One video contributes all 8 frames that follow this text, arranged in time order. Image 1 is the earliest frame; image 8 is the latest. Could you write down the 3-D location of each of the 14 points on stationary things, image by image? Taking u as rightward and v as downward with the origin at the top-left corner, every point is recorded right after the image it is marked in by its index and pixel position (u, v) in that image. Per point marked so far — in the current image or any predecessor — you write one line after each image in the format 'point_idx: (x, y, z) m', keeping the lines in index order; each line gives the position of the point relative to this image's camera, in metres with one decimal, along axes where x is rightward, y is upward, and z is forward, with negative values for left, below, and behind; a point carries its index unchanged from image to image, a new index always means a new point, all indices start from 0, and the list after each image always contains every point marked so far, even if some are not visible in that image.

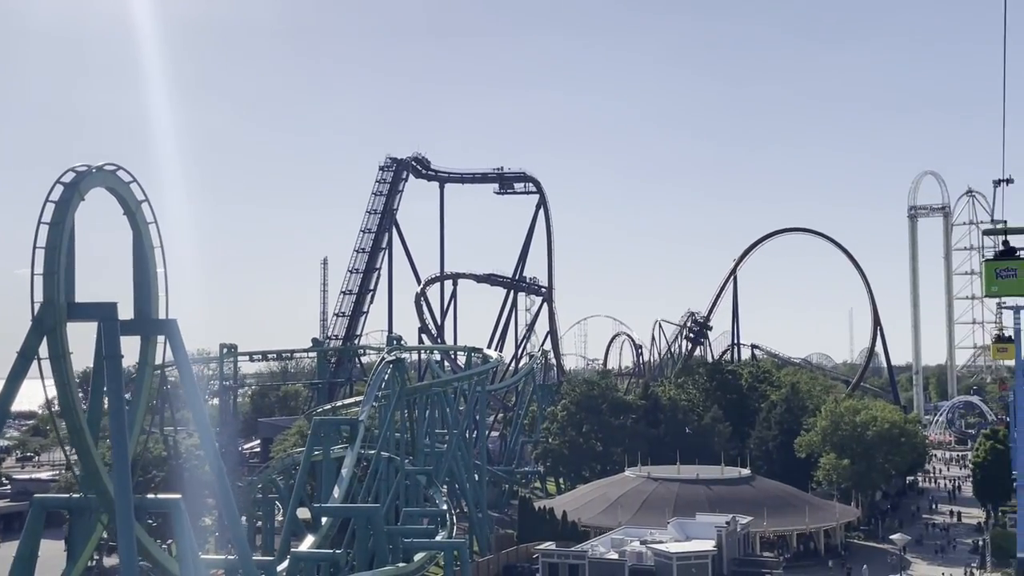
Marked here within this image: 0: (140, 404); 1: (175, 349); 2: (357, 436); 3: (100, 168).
0: (-4.4, -1.4, +12.5) m
1: (-4.0, -0.7, +12.4) m
2: (-2.8, -2.7, +18.7) m
3: (-4.4, +1.3, +11.4) m
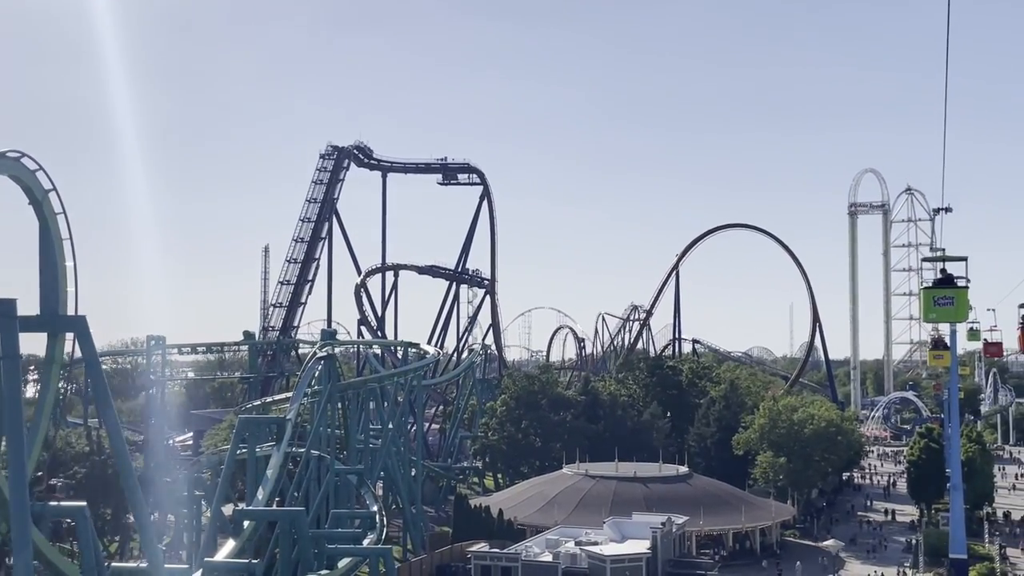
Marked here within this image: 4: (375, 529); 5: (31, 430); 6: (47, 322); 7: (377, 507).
0: (-5.2, -1.3, +11.9) m
1: (-4.8, -0.7, +11.8) m
2: (-3.9, -2.6, +18.1) m
3: (-5.1, +1.3, +10.7) m
4: (-2.3, -4.1, +18.0) m
5: (-5.3, -1.6, +11.7) m
6: (-5.1, -0.4, +11.7) m
7: (-2.4, -3.9, +18.8) m
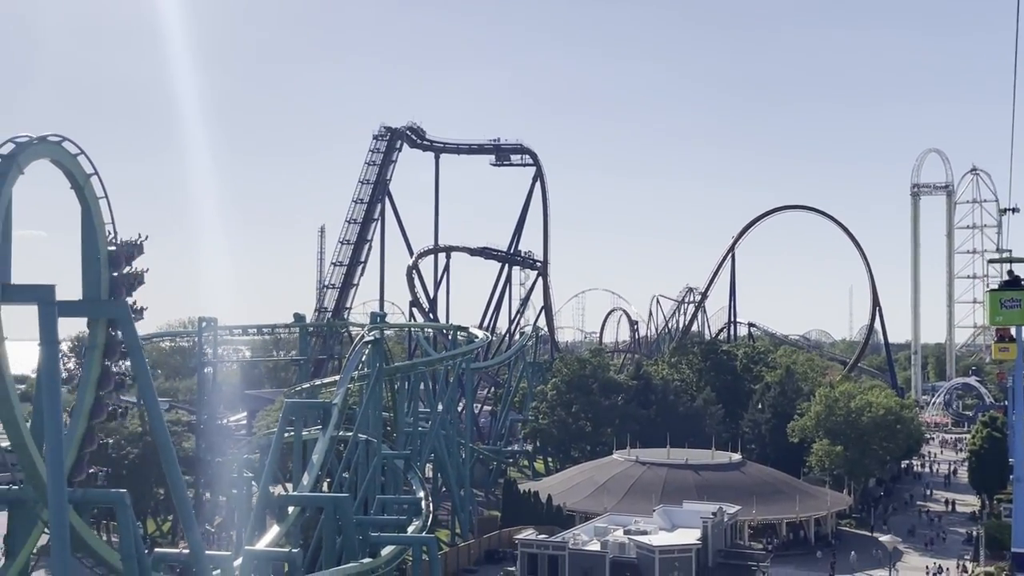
0: (-4.7, -1.1, +11.9) m
1: (-4.3, -0.5, +11.7) m
2: (-3.1, -2.3, +18.0) m
3: (-4.7, +1.5, +10.6) m
4: (-1.5, -3.8, +17.8) m
5: (-4.8, -1.4, +11.6) m
6: (-4.6, -0.2, +11.7) m
7: (-1.5, -3.6, +18.6) m
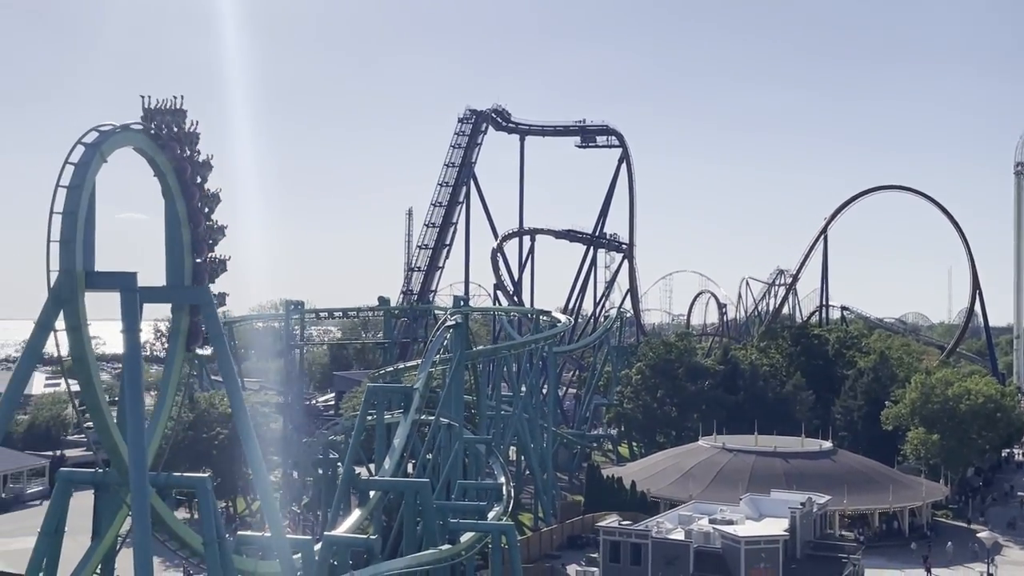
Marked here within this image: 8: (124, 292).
0: (-3.8, -1.0, +12.0) m
1: (-3.4, -0.3, +11.8) m
2: (-1.7, -2.0, +18.0) m
3: (-3.9, +1.6, +10.8) m
4: (-0.2, -3.6, +17.8) m
5: (-3.9, -1.2, +11.8) m
6: (-3.8, 0.0, +11.8) m
7: (-0.1, -3.3, +18.5) m
8: (-3.6, 0.0, +9.9) m
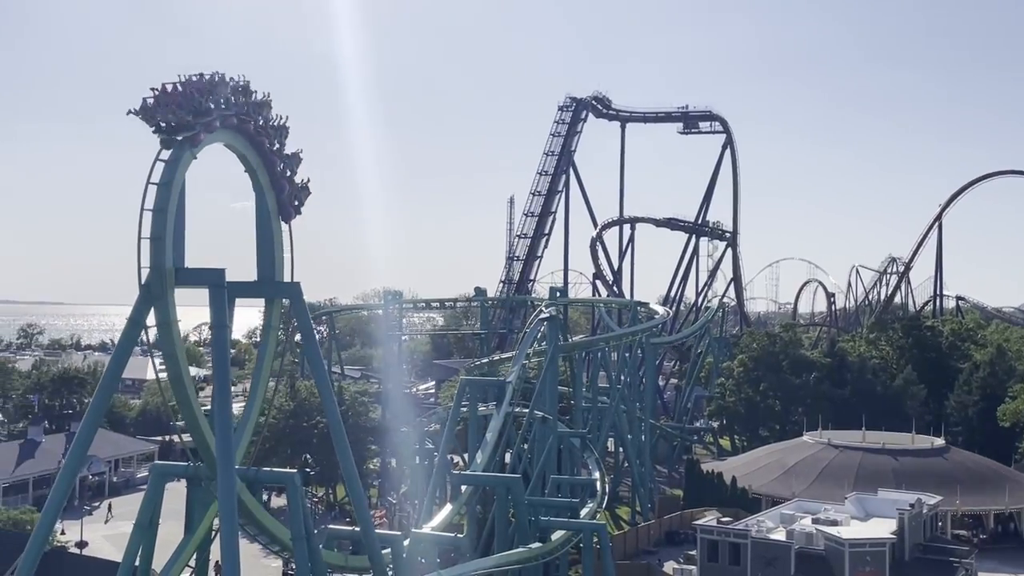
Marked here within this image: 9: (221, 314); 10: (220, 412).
0: (-2.8, -0.9, +12.1) m
1: (-2.4, -0.3, +11.8) m
2: (-0.1, -1.9, +17.9) m
3: (-3.0, +1.7, +10.8) m
4: (+1.4, -3.4, +17.5) m
5: (-2.9, -1.2, +11.9) m
6: (-2.8, 0.0, +11.8) m
7: (+1.5, -3.2, +18.3) m
8: (-2.8, 0.0, +9.9) m
9: (-2.8, -0.2, +10.0) m
10: (-2.7, -1.1, +9.8) m
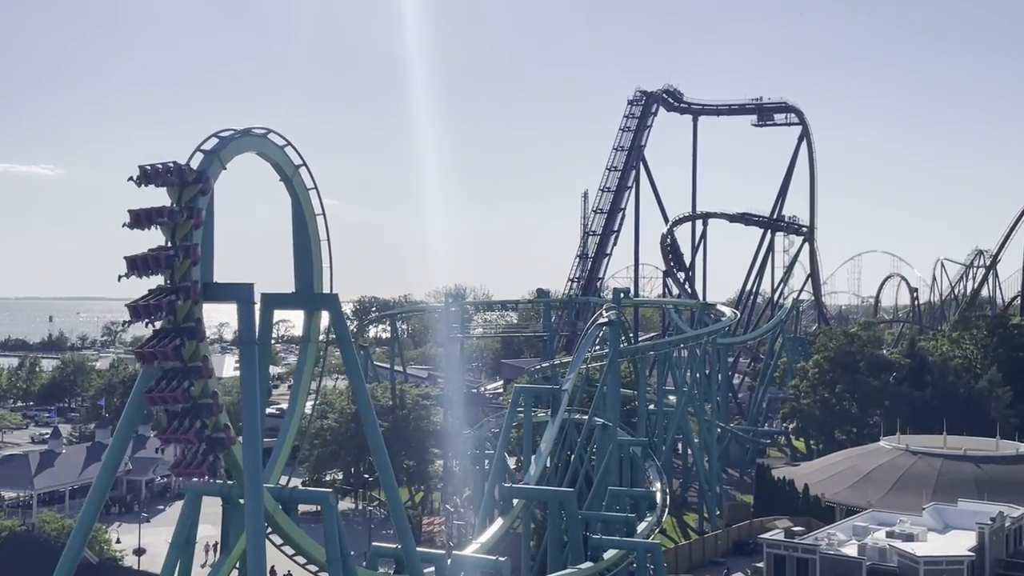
0: (-2.3, -1.0, +11.8) m
1: (-1.9, -0.4, +11.5) m
2: (+0.8, -2.0, +17.4) m
3: (-2.6, +1.5, +10.5) m
4: (+2.3, -3.5, +16.9) m
5: (-2.5, -1.3, +11.6) m
6: (-2.3, -0.1, +11.5) m
7: (+2.5, -3.3, +17.6) m
8: (-2.5, -0.1, +9.6) m
9: (-2.4, -0.4, +9.7) m
10: (-2.3, -1.3, +9.5) m
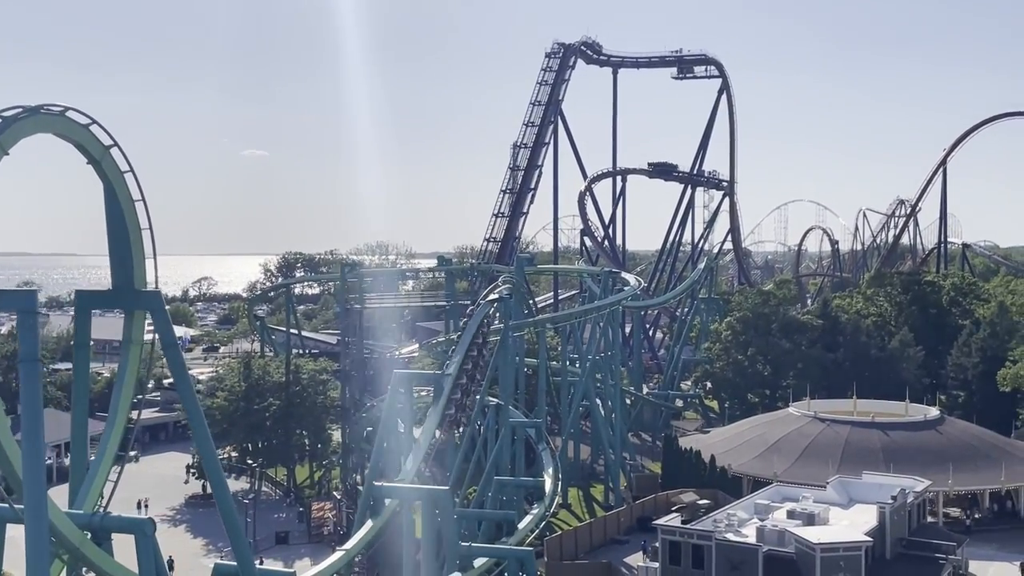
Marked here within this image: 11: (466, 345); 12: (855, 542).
0: (-3.8, -1.0, +10.5) m
1: (-3.4, -0.4, +10.2) m
2: (-1.1, -1.6, +16.3) m
3: (-4.1, +1.5, +9.1) m
4: (+0.5, -3.2, +16.0) m
5: (-3.9, -1.3, +10.3) m
6: (-3.8, -0.1, +10.2) m
7: (+0.6, -2.9, +16.8) m
8: (-3.8, -0.2, +8.3) m
9: (-3.8, -0.4, +8.4) m
10: (-3.7, -1.3, +8.2) m
11: (-0.7, -1.0, +18.5) m
12: (+5.1, -3.7, +15.8) m
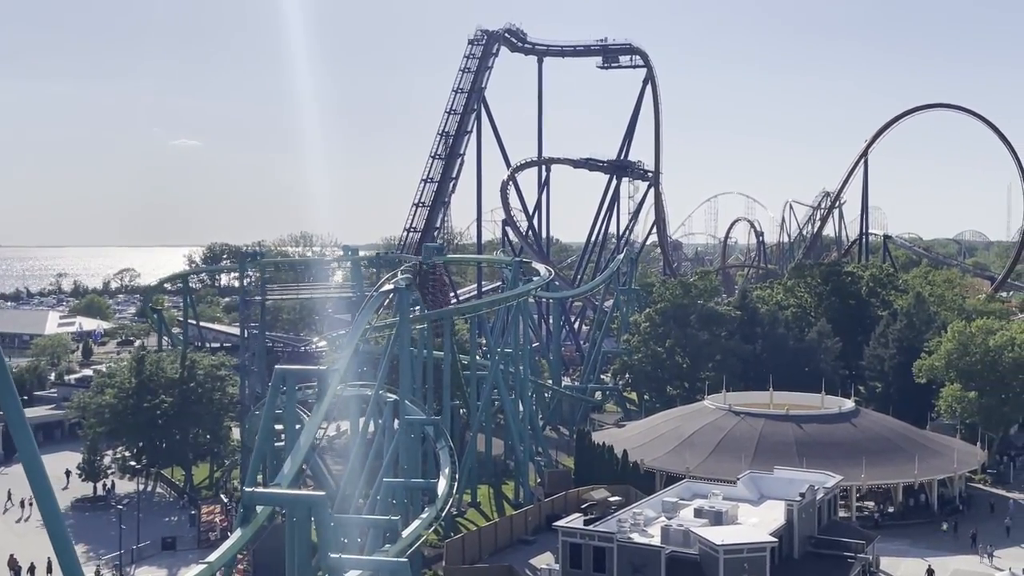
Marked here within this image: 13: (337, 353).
0: (-5.0, -0.9, +9.4) m
1: (-4.6, -0.3, +9.1) m
2: (-2.6, -1.5, +15.4) m
3: (-5.2, +1.6, +7.9) m
4: (-1.0, -3.0, +15.1) m
5: (-5.1, -1.2, +9.2) m
6: (-5.0, 0.0, +9.1) m
7: (-1.0, -2.7, +15.9) m
8: (-4.9, -0.1, +7.2) m
9: (-4.9, -0.4, +7.3) m
10: (-4.8, -1.3, +7.1) m
11: (-2.4, -0.8, +17.6) m
12: (+3.6, -3.6, +15.2) m
13: (-2.6, -1.0, +16.7) m
